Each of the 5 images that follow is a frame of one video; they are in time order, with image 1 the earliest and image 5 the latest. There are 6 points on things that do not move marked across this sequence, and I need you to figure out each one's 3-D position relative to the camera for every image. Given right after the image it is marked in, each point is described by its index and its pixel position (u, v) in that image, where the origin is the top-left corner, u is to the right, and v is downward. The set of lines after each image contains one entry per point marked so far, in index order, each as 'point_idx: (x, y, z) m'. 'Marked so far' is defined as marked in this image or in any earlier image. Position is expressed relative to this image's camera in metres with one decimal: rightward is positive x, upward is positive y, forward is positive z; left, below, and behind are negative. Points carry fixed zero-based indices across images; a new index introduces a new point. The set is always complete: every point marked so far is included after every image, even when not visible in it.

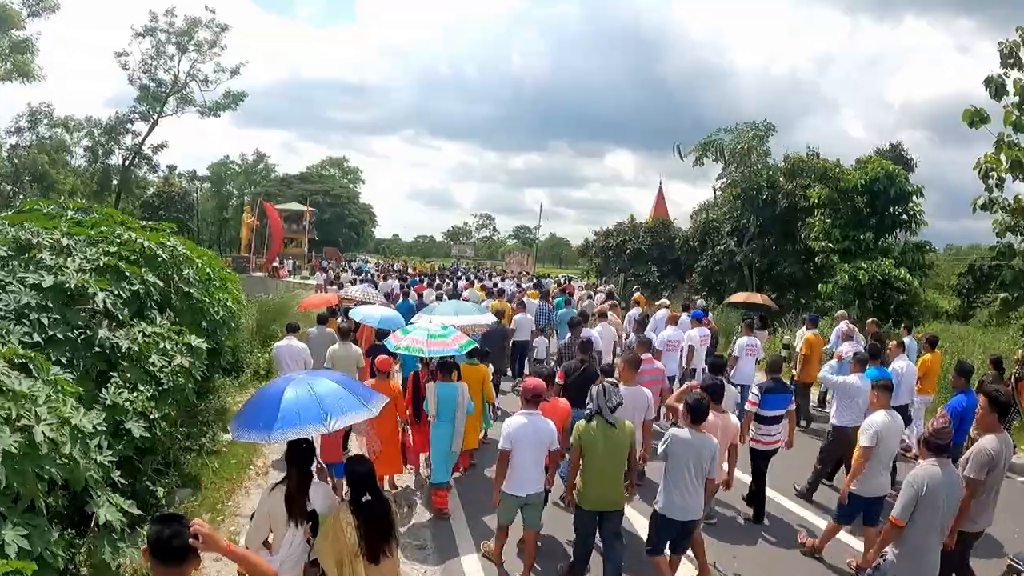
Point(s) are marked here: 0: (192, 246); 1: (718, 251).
0: (-3.0, +0.4, +6.1) m
1: (+5.1, +0.9, +15.6) m
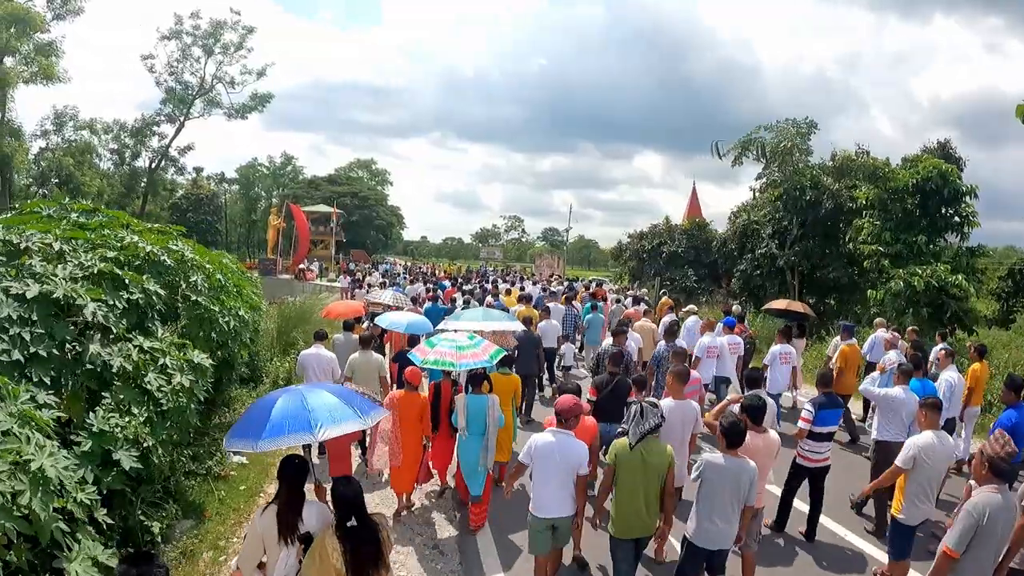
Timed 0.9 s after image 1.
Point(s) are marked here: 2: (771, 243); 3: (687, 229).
0: (-2.7, +0.3, +5.7) m
1: (+5.7, +0.8, +14.9) m
2: (+5.9, +1.0, +14.4) m
3: (+5.0, +1.6, +18.0) m
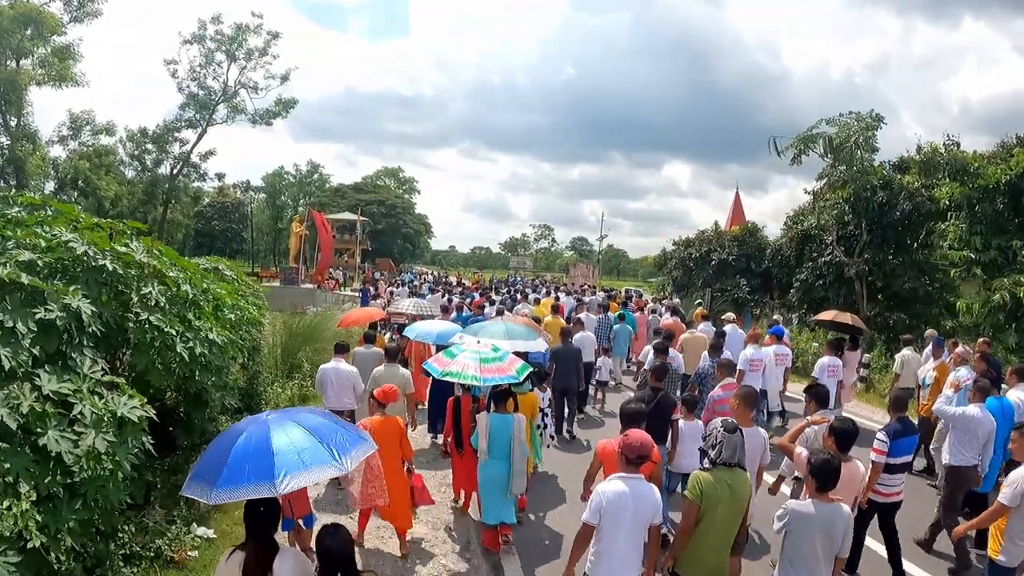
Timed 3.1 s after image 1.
0: (-2.4, +0.2, +4.6) m
1: (+6.4, +0.5, +13.4) m
2: (+6.6, +0.8, +13.0) m
3: (+5.8, +1.4, +16.6) m
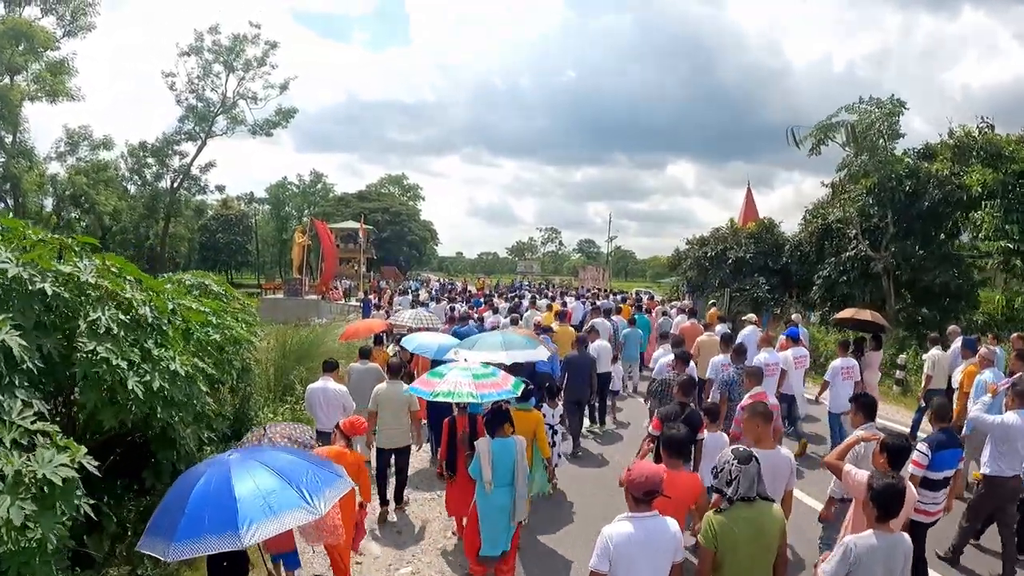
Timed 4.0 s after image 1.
0: (-2.3, +0.1, +4.0) m
1: (+6.6, +0.6, +12.8) m
2: (+6.7, +0.9, +12.4) m
3: (+6.0, +1.4, +16.0) m
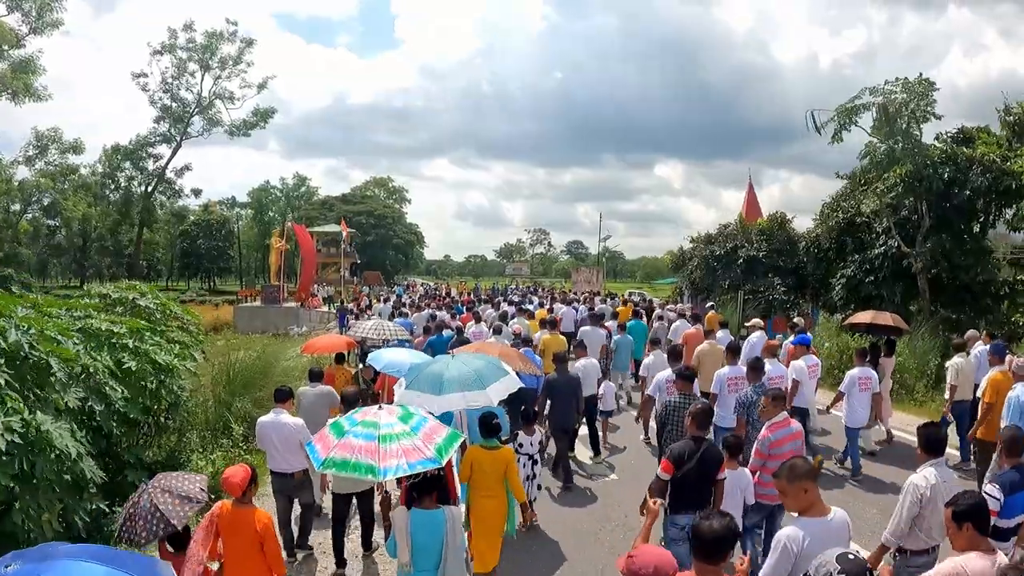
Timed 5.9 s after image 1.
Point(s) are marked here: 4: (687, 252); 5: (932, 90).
0: (-2.4, 0.0, +2.8) m
1: (+6.4, +0.6, +11.7) m
2: (+6.5, +0.9, +11.3) m
3: (+5.8, +1.4, +14.9) m
4: (+4.5, +0.9, +17.3) m
5: (+6.6, +3.1, +10.1) m
